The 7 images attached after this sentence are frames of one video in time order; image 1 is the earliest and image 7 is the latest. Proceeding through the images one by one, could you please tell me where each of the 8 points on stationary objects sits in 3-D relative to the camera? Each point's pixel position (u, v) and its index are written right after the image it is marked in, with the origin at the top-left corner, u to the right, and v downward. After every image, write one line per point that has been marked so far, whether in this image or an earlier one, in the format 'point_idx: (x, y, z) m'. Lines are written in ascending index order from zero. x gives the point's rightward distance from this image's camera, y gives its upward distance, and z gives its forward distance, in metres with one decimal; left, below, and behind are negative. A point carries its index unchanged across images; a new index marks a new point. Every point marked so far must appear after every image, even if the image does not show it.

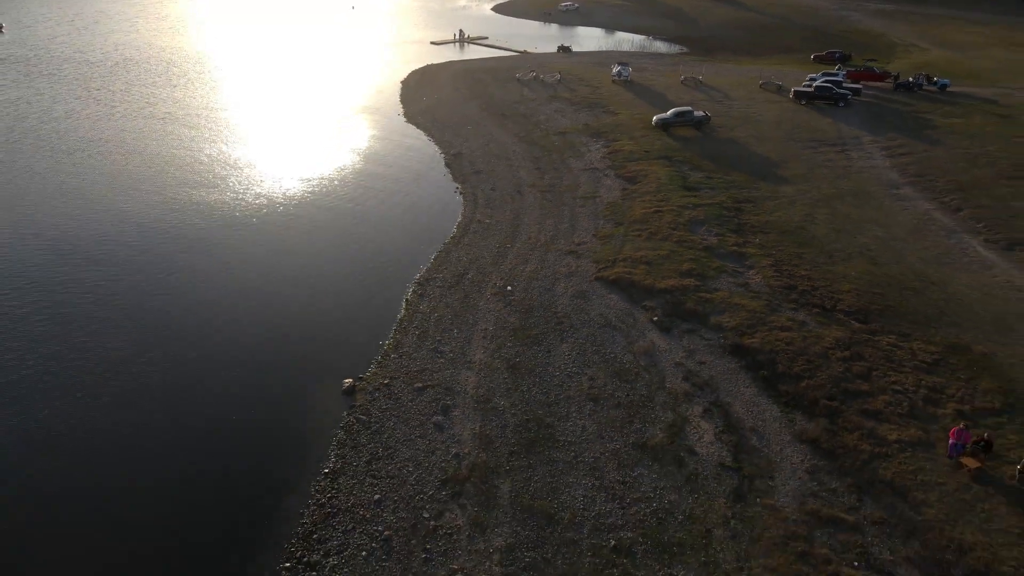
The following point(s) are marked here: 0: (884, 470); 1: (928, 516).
0: (+5.8, -2.9, +18.9) m
1: (+6.1, -3.3, +17.5) m
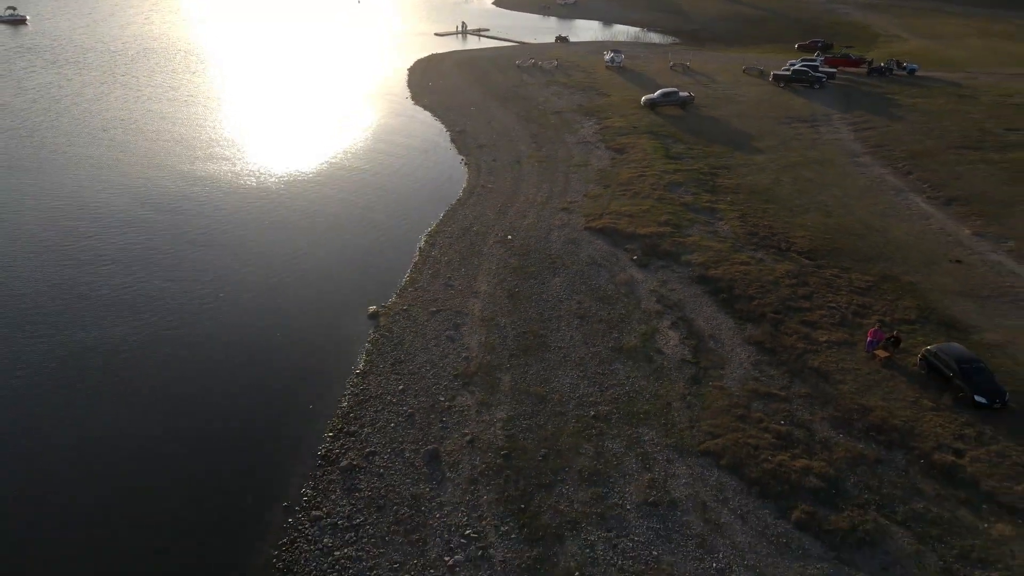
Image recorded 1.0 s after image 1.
0: (+5.8, -1.4, +23.4) m
1: (+6.1, -1.8, +22.0) m
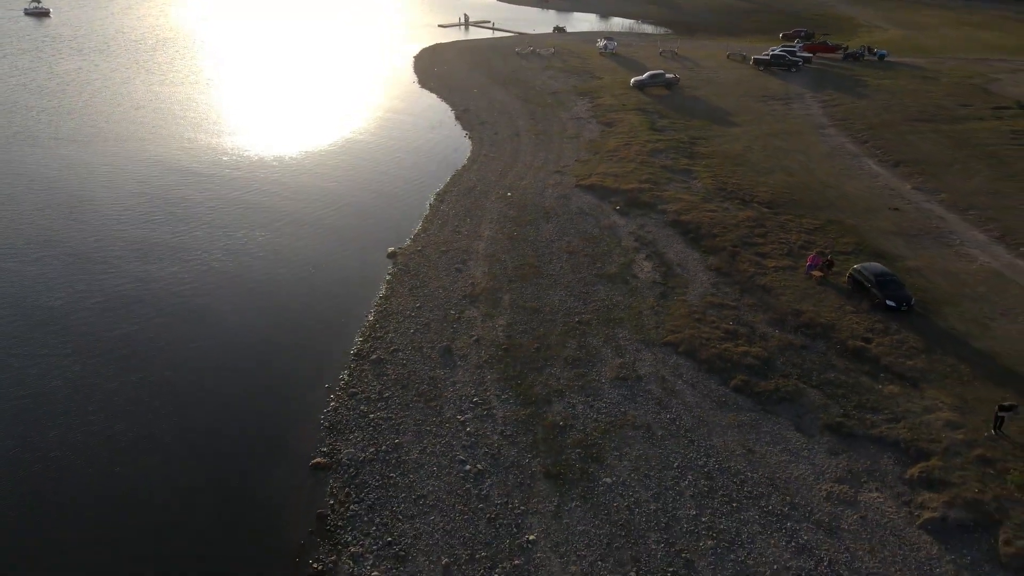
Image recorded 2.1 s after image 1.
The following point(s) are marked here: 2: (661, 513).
0: (+5.8, +0.2, +28.1) m
1: (+6.0, -0.2, +26.8) m
2: (+2.3, -3.5, +18.4) m
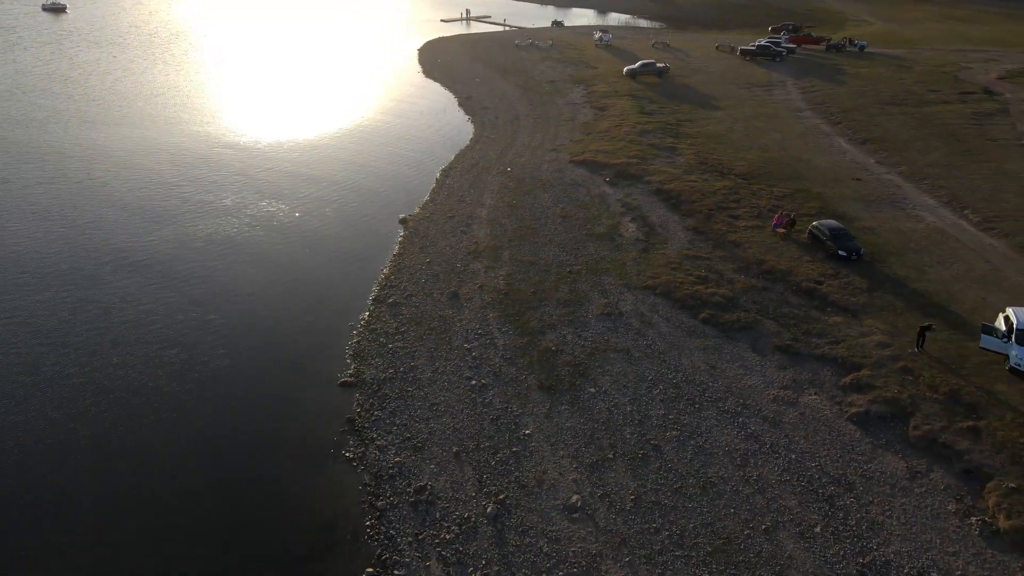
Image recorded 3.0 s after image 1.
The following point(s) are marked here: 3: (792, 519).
0: (+5.8, +1.4, +31.8) m
1: (+6.0, +1.0, +30.5) m
2: (+2.3, -2.3, +22.0) m
3: (+4.2, -3.5, +18.0) m
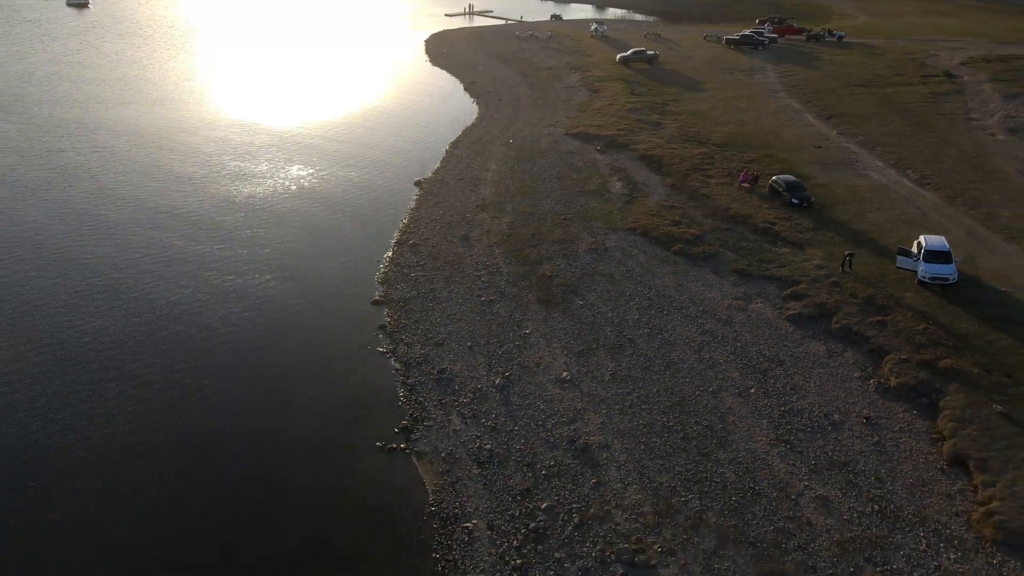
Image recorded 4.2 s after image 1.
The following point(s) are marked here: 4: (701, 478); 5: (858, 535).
0: (+5.8, +3.0, +37.0) m
1: (+6.1, +2.6, +35.6) m
2: (+2.4, -0.7, +27.2) m
3: (+4.3, -1.9, +23.1) m
4: (+3.1, -3.1, +19.7) m
5: (+5.1, -3.6, +17.7) m
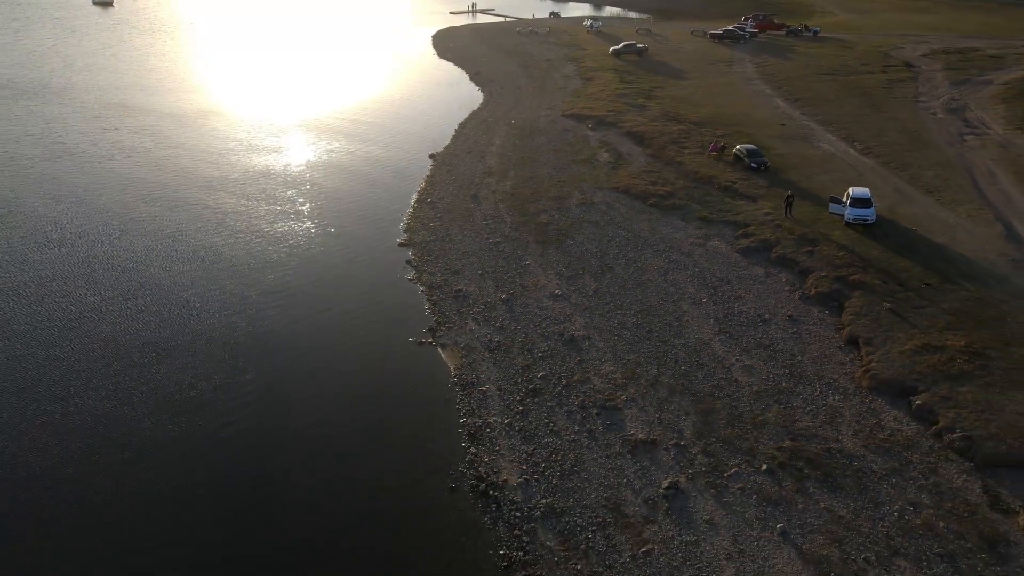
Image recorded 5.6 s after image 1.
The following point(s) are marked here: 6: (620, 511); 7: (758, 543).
0: (+5.9, +4.7, +43.2) m
1: (+6.2, +4.3, +41.9) m
2: (+2.4, +1.0, +33.5) m
3: (+4.4, -0.2, +29.4) m
4: (+3.2, -1.5, +26.0) m
5: (+5.2, -2.0, +23.9) m
6: (+1.8, -3.7, +19.8) m
7: (+3.8, -3.9, +18.4) m
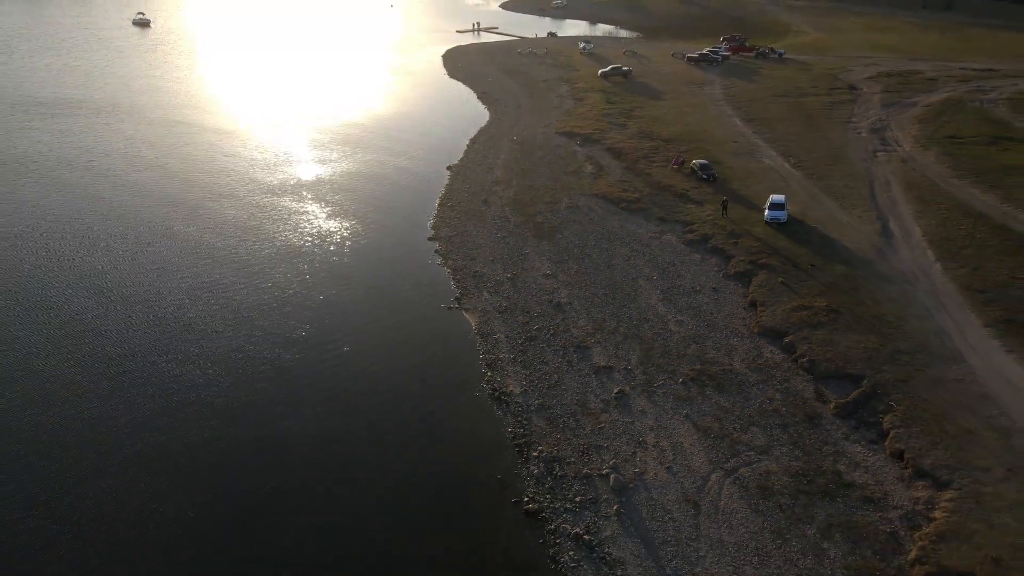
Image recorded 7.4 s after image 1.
0: (+6.1, +5.3, +54.3) m
1: (+6.3, +4.9, +52.9) m
2: (+2.6, +1.6, +44.5) m
3: (+4.5, +0.4, +40.5) m
4: (+3.3, -0.8, +37.1) m
5: (+5.3, -1.3, +35.0) m
6: (+1.9, -3.0, +30.9) m
7: (+3.9, -3.3, +29.5) m
